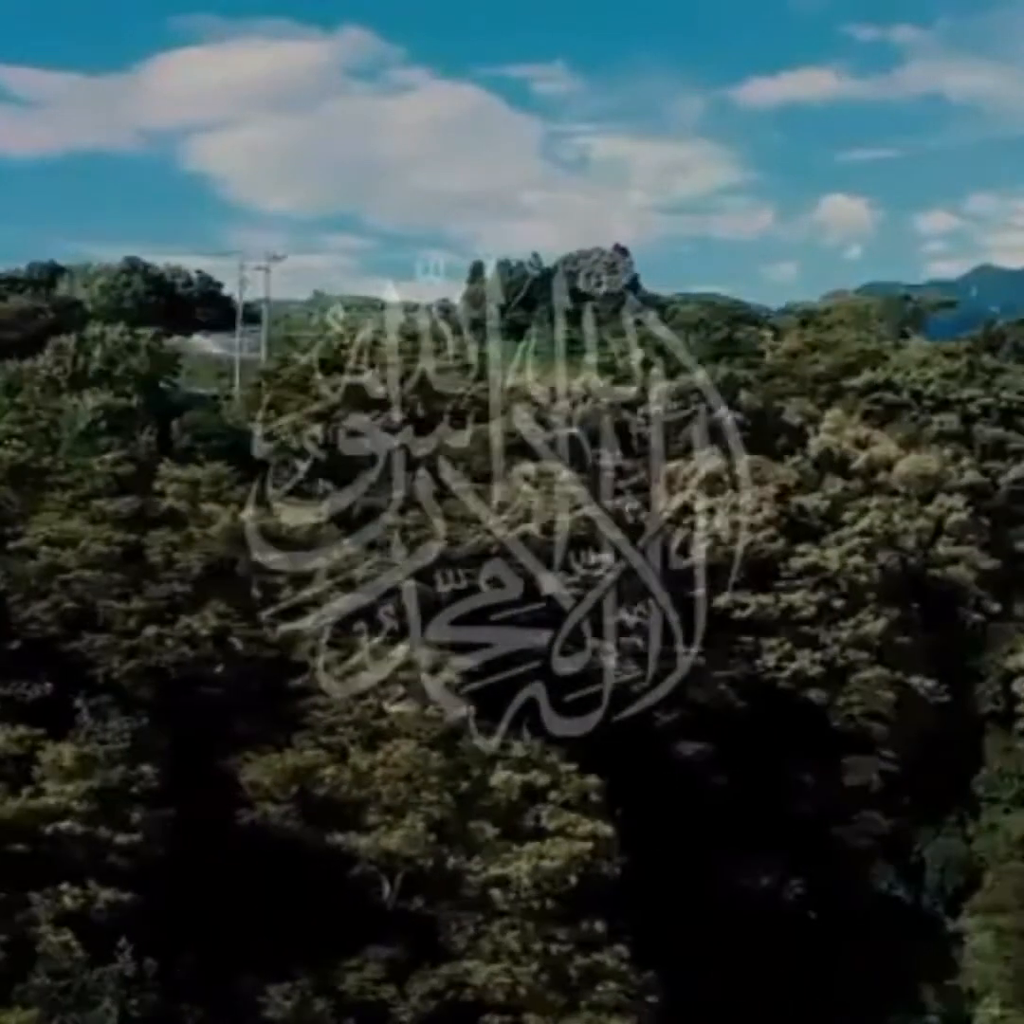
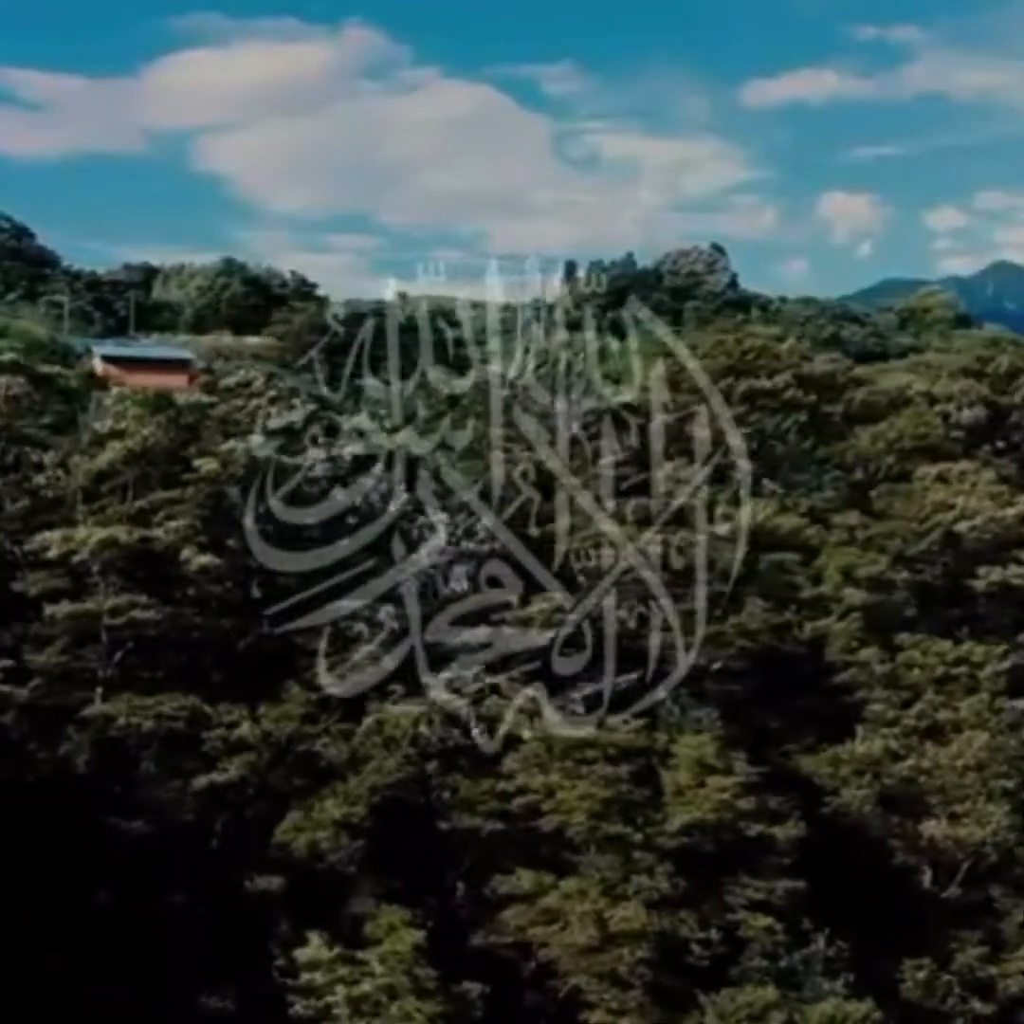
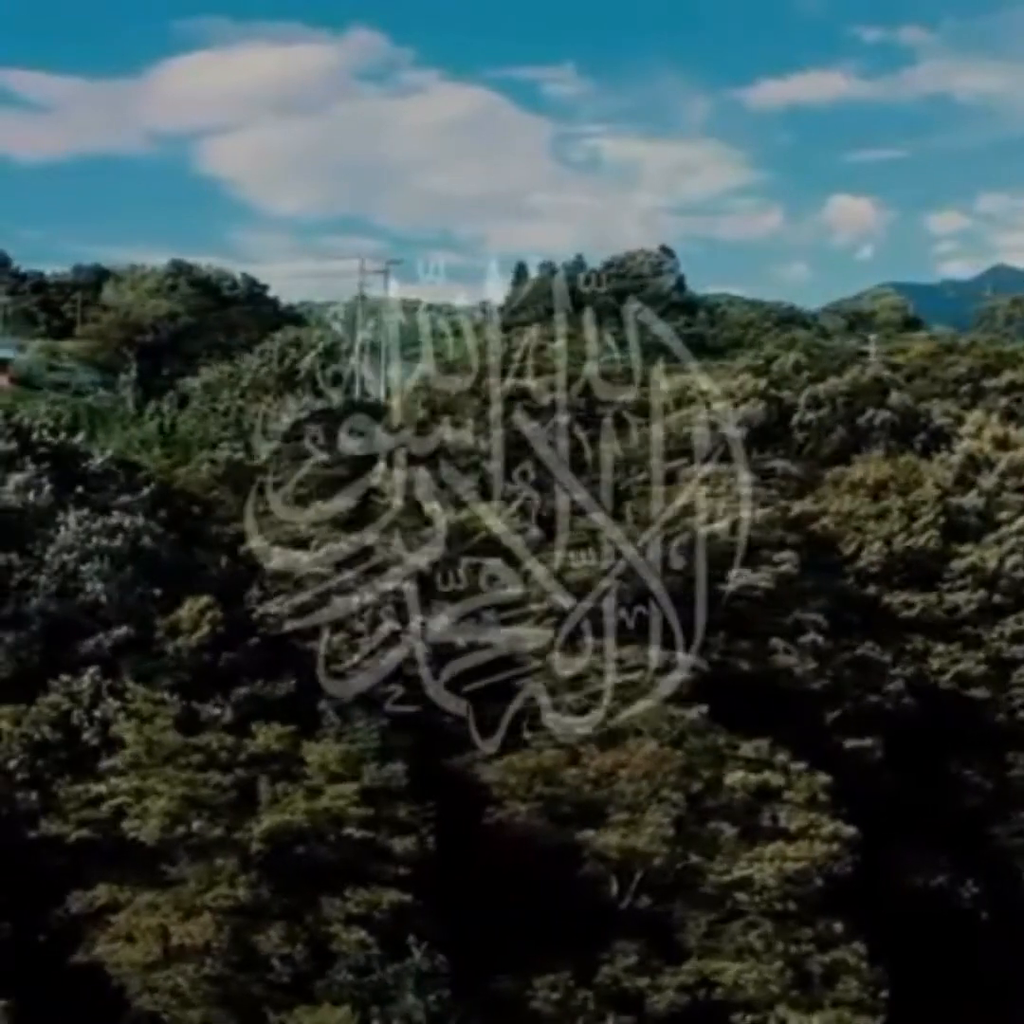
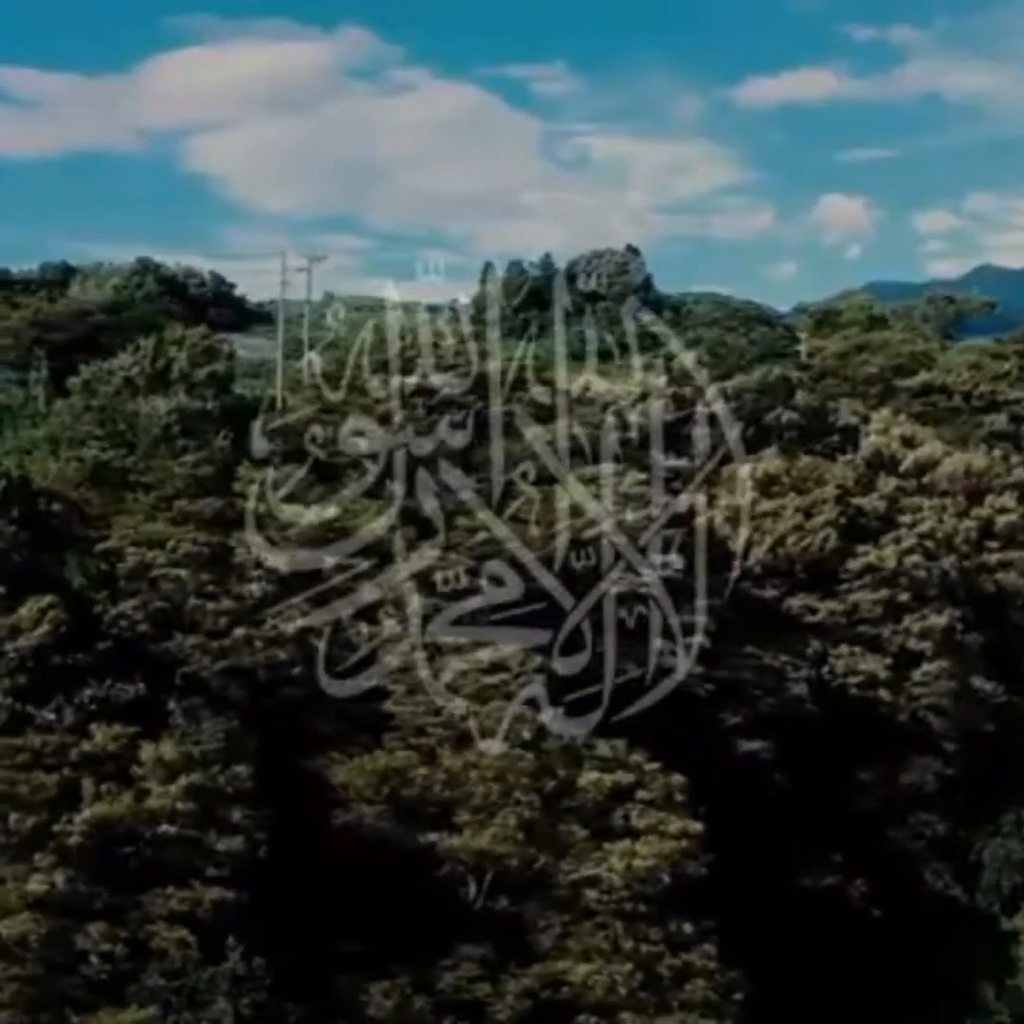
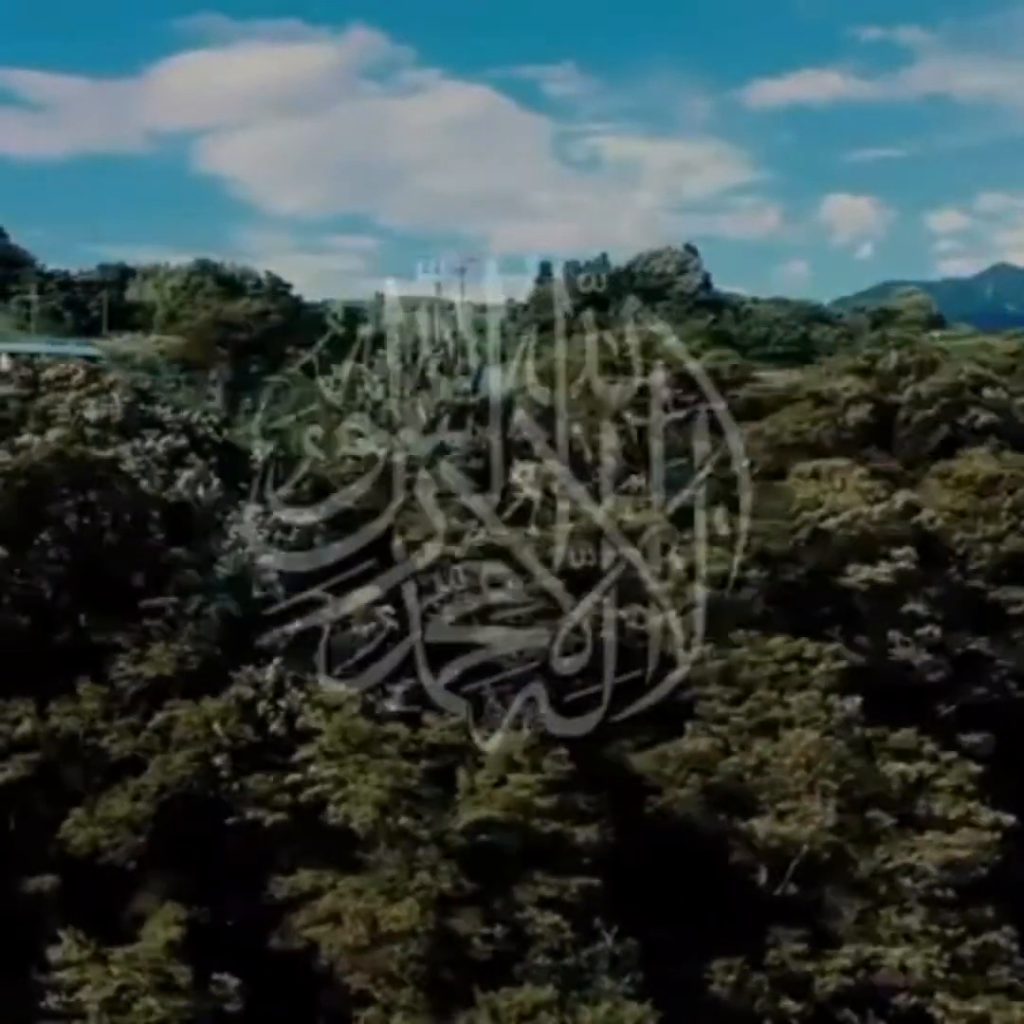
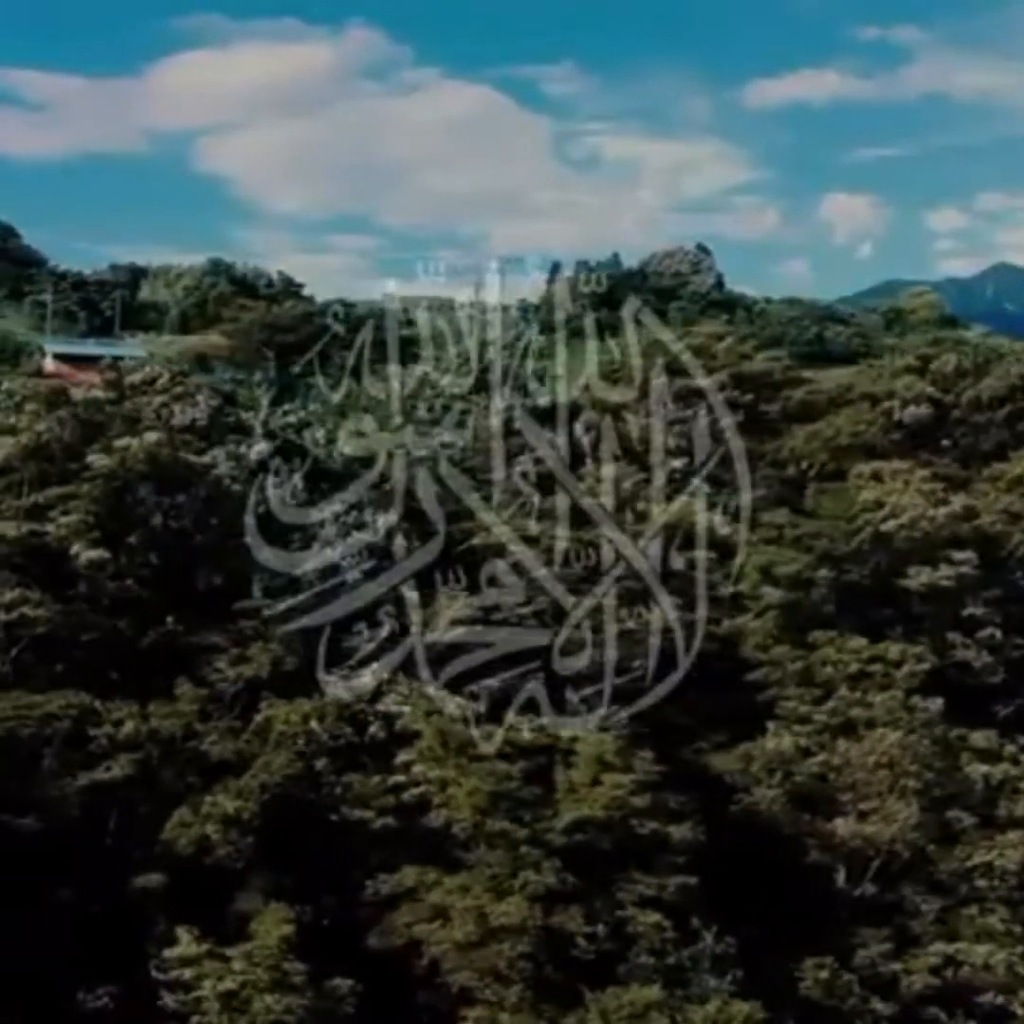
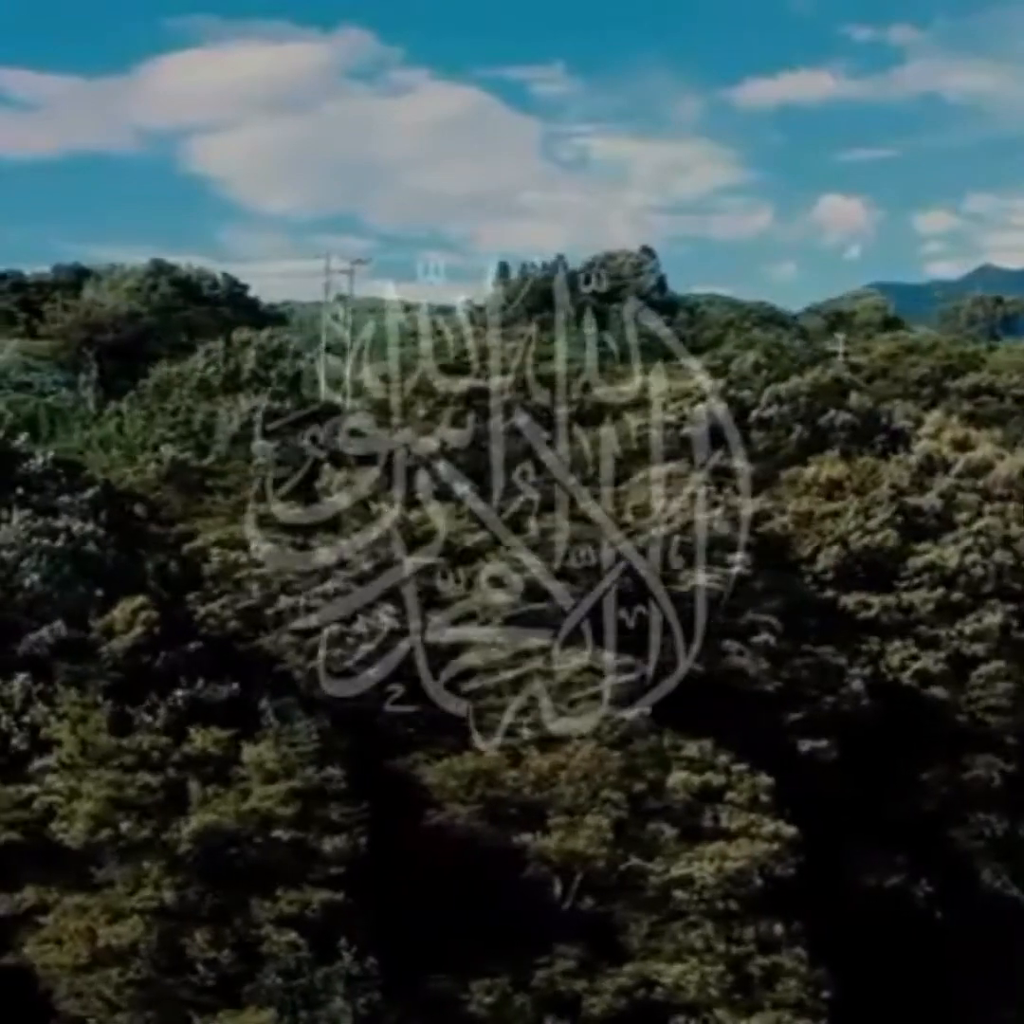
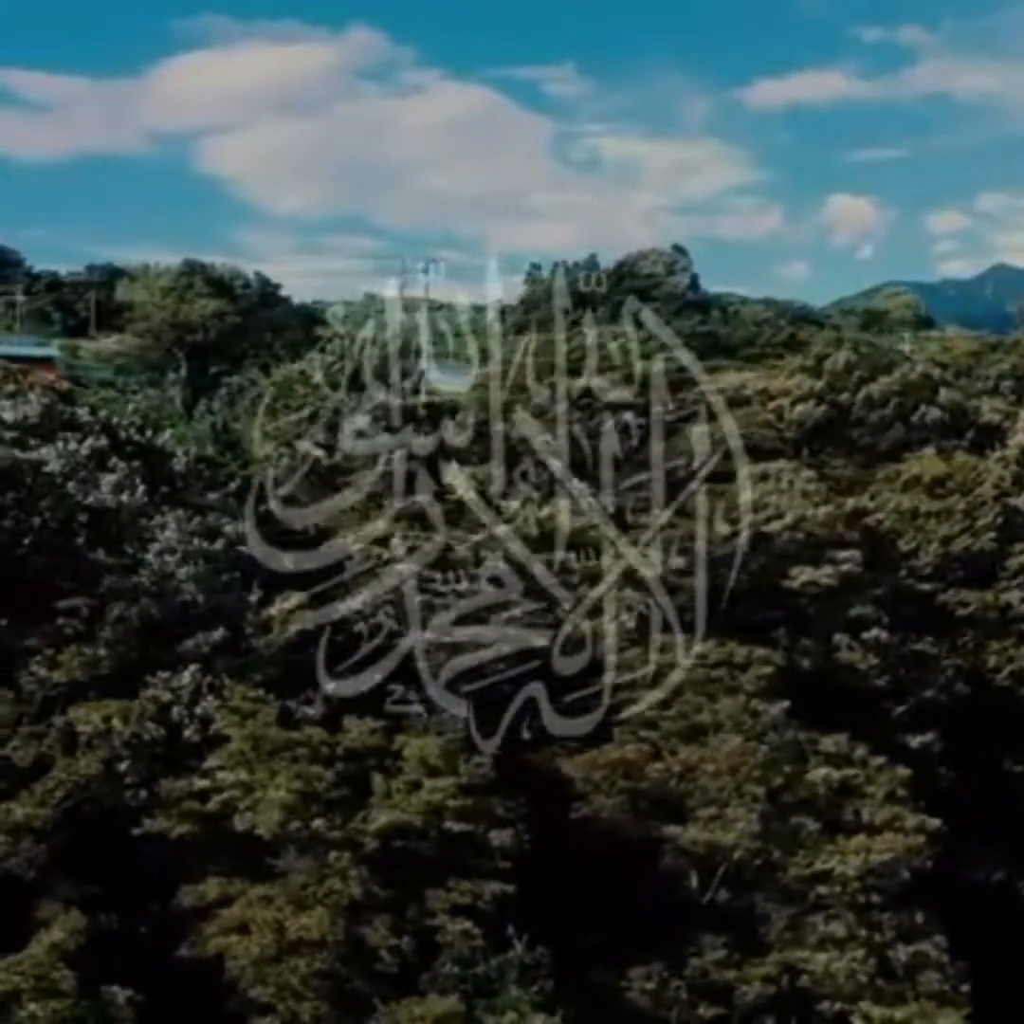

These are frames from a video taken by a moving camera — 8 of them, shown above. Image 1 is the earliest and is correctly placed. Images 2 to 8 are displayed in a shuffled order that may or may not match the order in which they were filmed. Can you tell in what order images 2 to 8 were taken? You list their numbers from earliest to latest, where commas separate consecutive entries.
4, 7, 3, 8, 5, 6, 2
